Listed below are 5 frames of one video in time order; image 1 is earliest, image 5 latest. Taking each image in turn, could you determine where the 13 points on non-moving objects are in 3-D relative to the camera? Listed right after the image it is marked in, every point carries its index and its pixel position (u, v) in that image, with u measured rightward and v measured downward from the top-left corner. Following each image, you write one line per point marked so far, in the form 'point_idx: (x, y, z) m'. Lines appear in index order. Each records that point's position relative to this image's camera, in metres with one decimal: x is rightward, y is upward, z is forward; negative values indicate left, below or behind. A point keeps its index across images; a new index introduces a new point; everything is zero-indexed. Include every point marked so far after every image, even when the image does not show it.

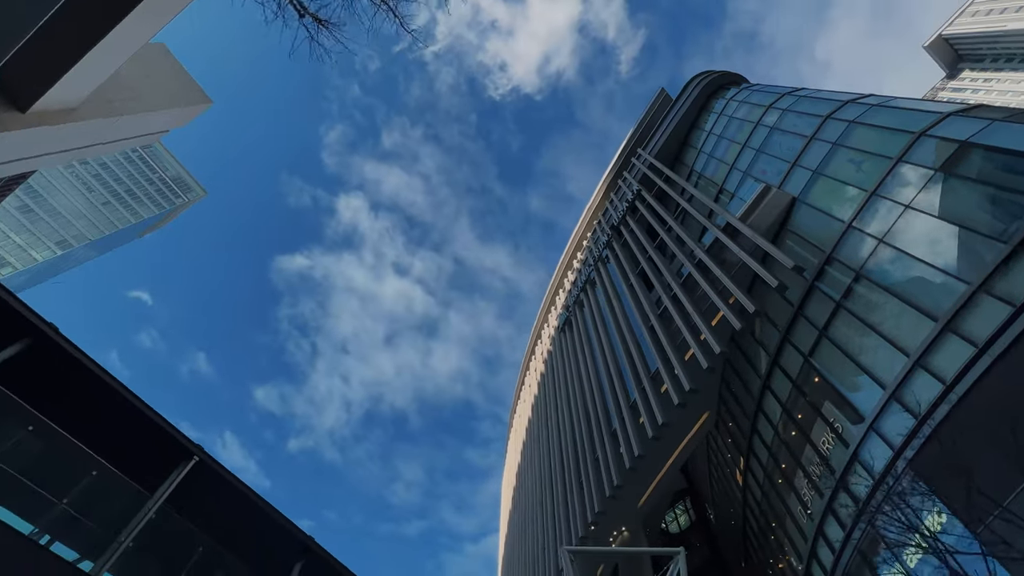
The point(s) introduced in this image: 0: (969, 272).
0: (+10.0, +0.4, +11.1) m
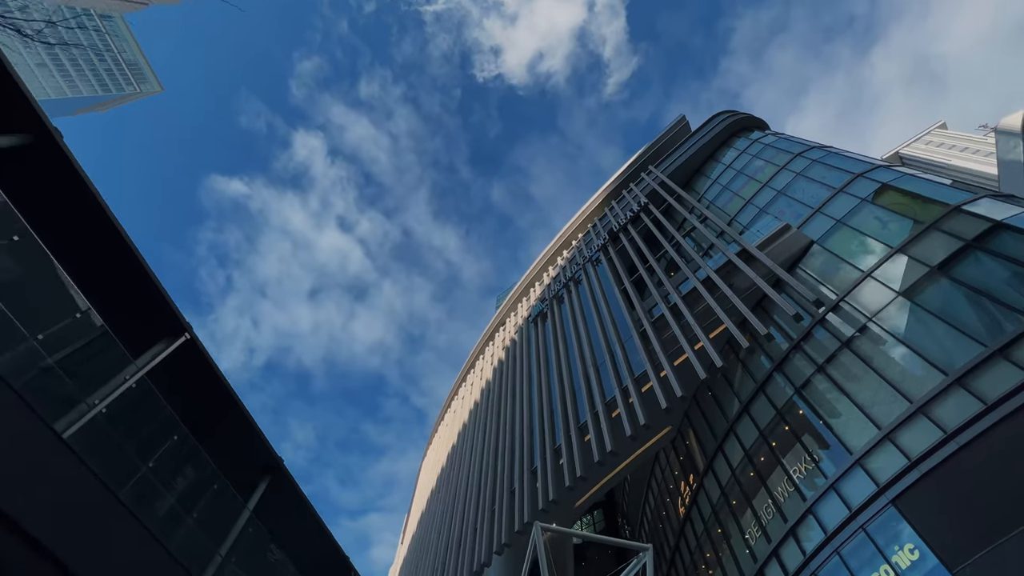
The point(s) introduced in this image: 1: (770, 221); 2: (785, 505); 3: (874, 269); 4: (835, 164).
0: (+11.3, -1.2, +12.1) m
1: (+10.3, +2.6, +20.1) m
2: (+8.3, -6.6, +15.4) m
3: (+11.1, +0.5, +15.5) m
4: (+12.4, +4.7, +19.3) m
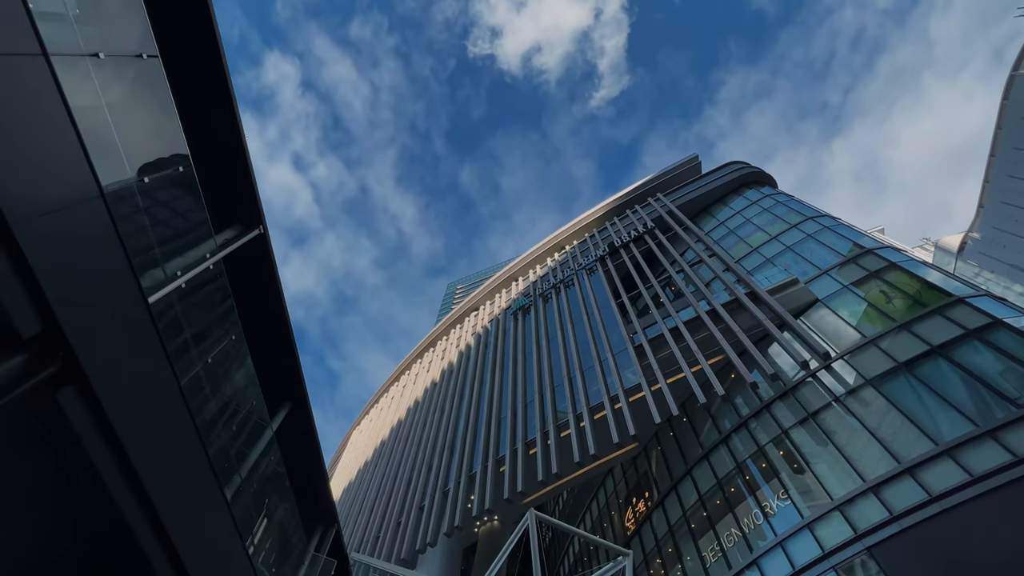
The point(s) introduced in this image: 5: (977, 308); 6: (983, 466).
0: (+12.4, -3.5, +13.5) m
1: (+11.0, +0.7, +21.2) m
2: (+7.7, -7.9, +16.3) m
3: (+12.1, -1.6, +16.8) m
4: (+13.6, +2.2, +20.8) m
5: (+14.3, -0.6, +15.6) m
6: (+11.8, -4.5, +12.7) m
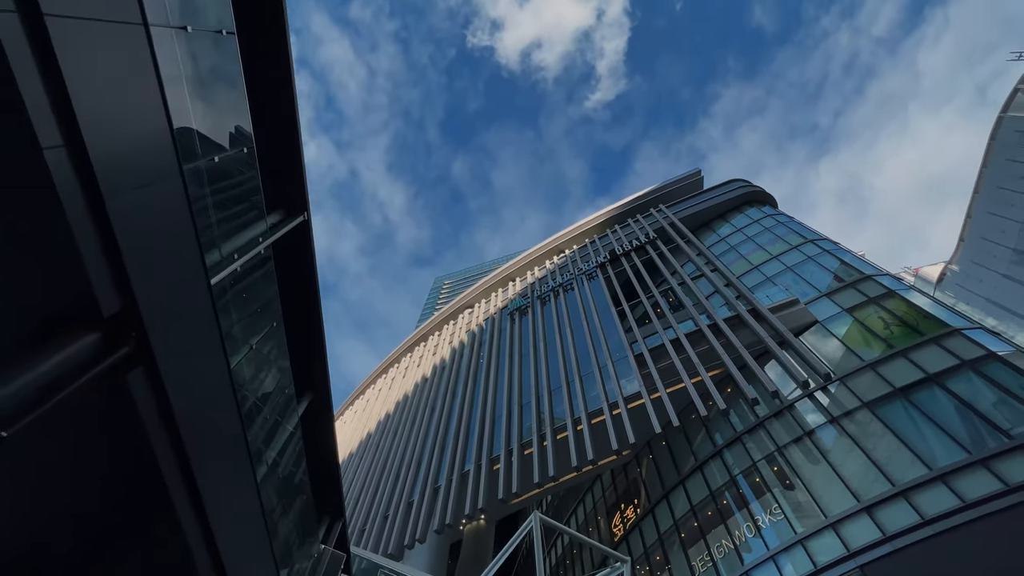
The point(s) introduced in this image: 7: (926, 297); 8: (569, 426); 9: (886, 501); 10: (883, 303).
0: (+12.7, -4.4, +14.1) m
1: (+11.3, 0.0, +21.6) m
2: (+7.5, -8.5, +16.6) m
3: (+12.3, -2.5, +17.3) m
4: (+14.0, +1.3, +21.3) m
5: (+14.7, -1.6, +16.2) m
6: (+12.1, -5.3, +13.2) m
7: (+15.1, -0.3, +18.7) m
8: (+2.4, -5.2, +19.3) m
9: (+10.6, -6.1, +14.4) m
10: (+13.7, -0.5, +18.8) m
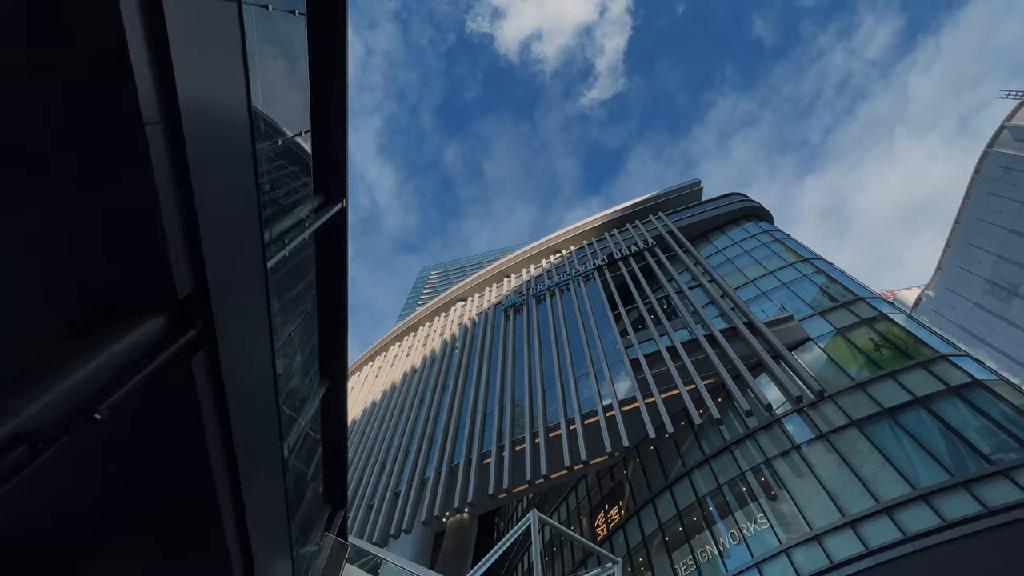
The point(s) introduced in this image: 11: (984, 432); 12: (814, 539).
0: (+12.7, -5.2, +14.7) m
1: (+11.3, -0.6, +22.1) m
2: (+7.2, -8.9, +17.1) m
3: (+12.4, -3.3, +17.9) m
4: (+14.1, +0.5, +21.9) m
5: (+14.8, -2.6, +16.9) m
6: (+12.1, -6.1, +13.8) m
7: (+15.2, -1.2, +19.3) m
8: (+2.2, -5.3, +19.5) m
9: (+10.5, -6.7, +15.0) m
10: (+13.8, -1.3, +19.4) m
11: (+13.9, -4.3, +14.9) m
12: (+9.2, -7.7, +15.5) m
